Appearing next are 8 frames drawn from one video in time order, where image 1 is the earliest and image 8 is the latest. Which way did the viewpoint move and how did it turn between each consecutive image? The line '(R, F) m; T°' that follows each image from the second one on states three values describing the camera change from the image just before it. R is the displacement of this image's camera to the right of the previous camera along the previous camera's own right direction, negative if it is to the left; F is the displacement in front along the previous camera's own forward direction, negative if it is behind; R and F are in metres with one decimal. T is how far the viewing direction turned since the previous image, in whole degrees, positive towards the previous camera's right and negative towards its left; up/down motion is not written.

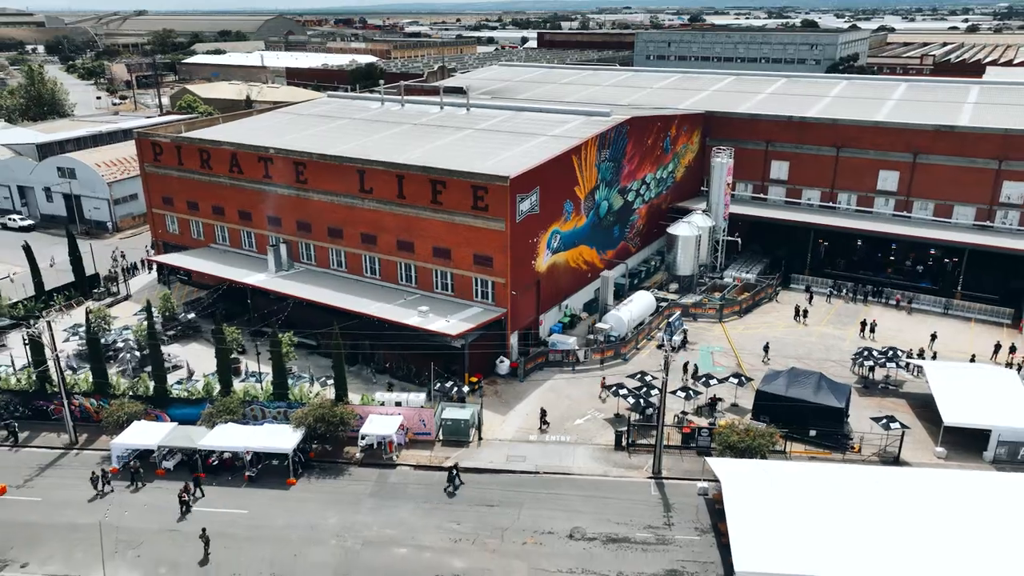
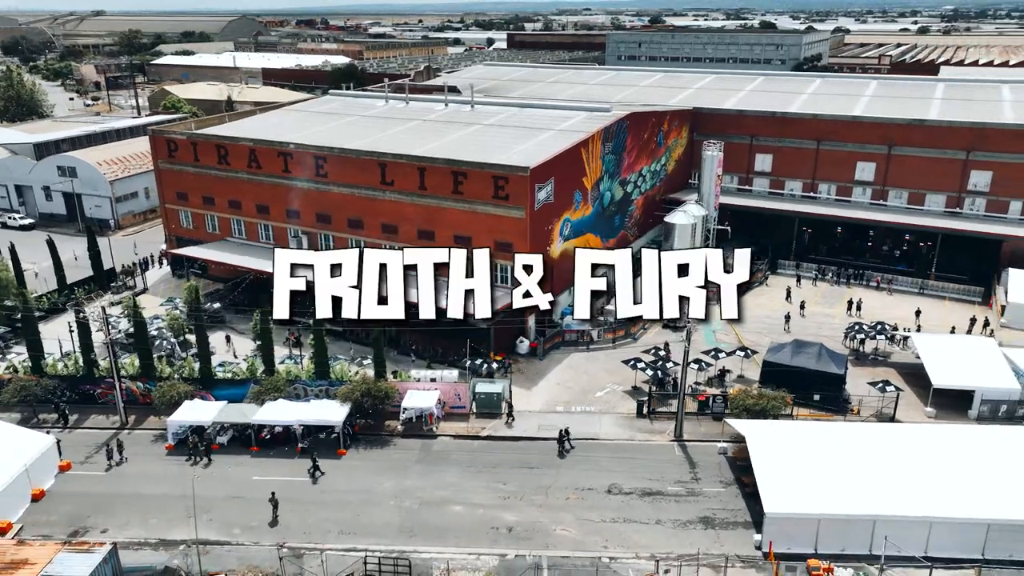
(-3.1, -2.5) m; +3°
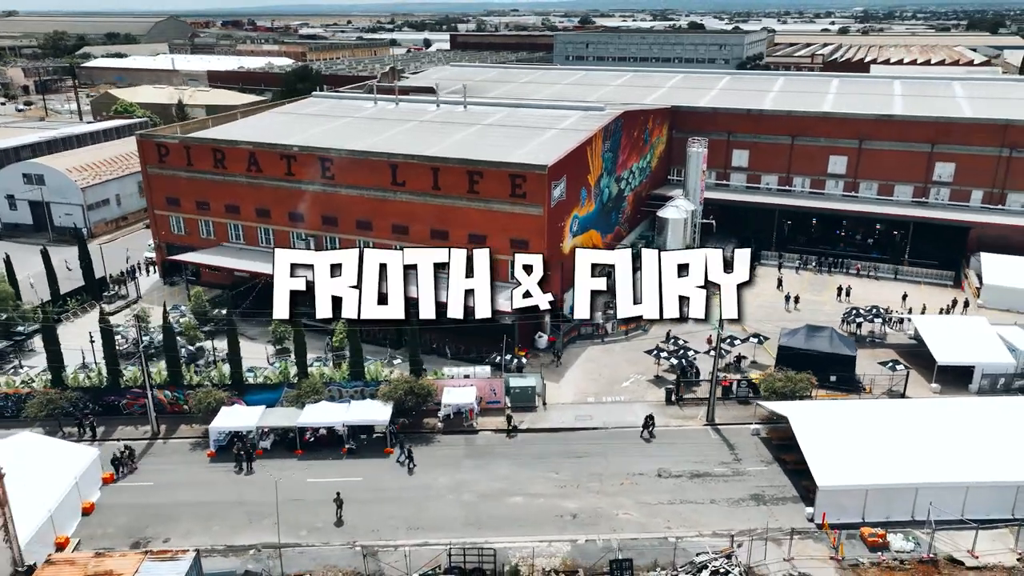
(-4.8, -0.6) m; +5°
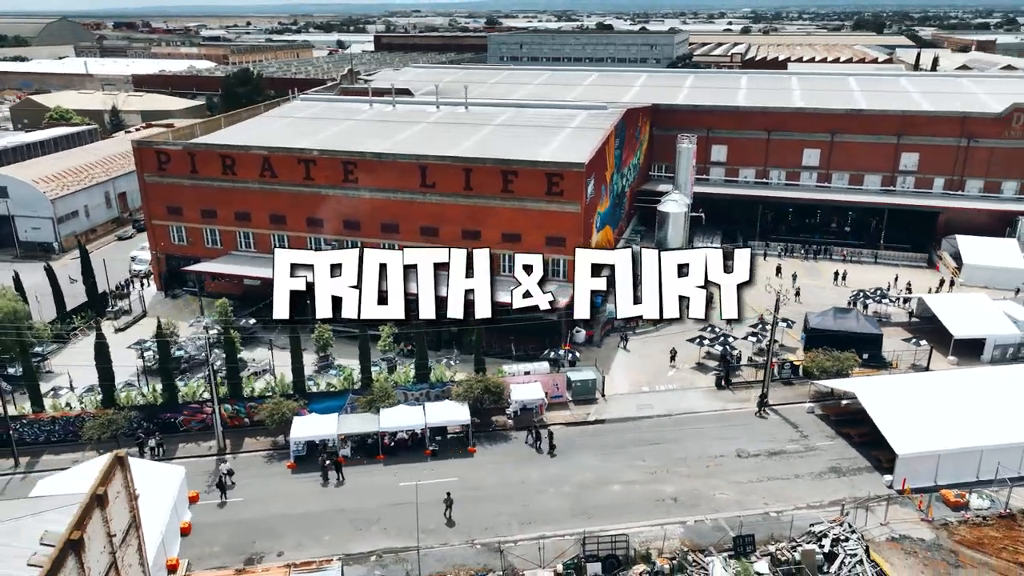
(-7.4, -0.2) m; +7°
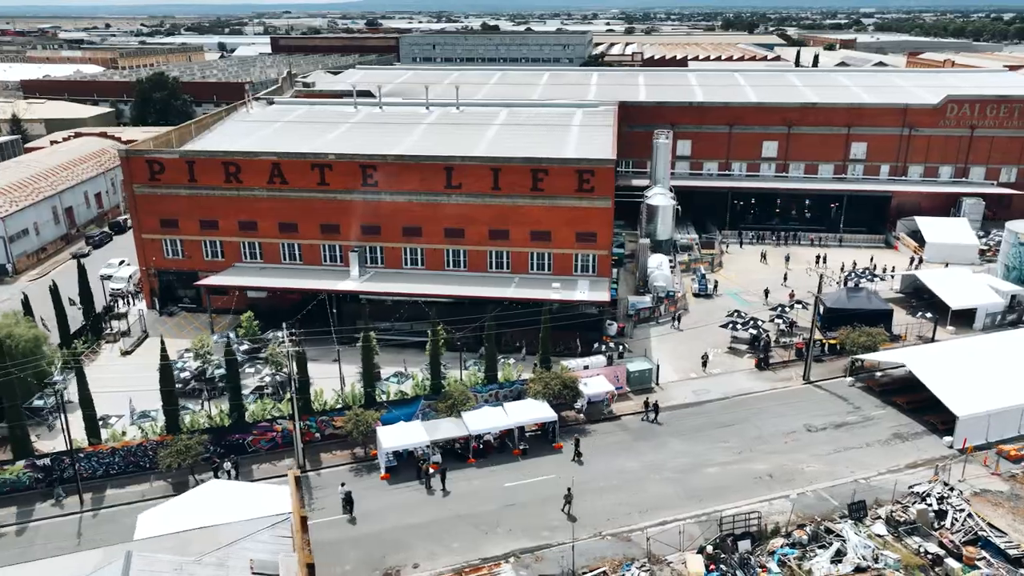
(-8.6, +0.4) m; +8°
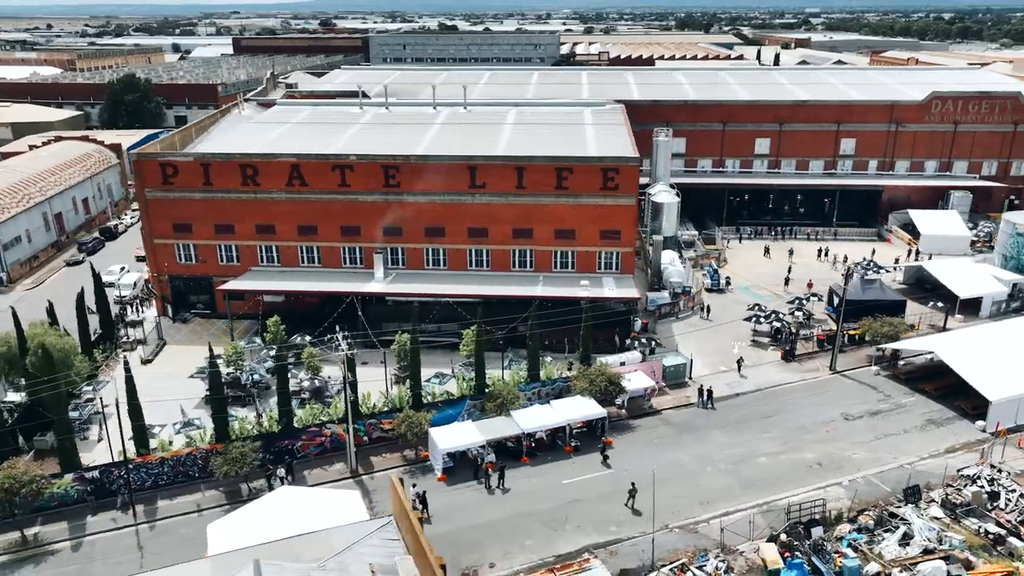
(-4.1, 0.0) m; +3°
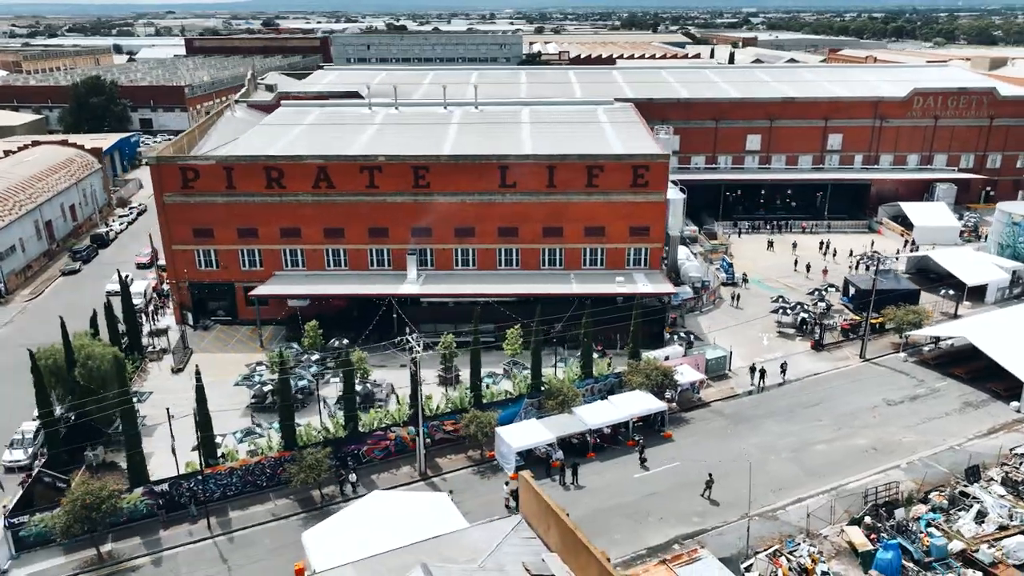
(-5.1, +0.1) m; +4°
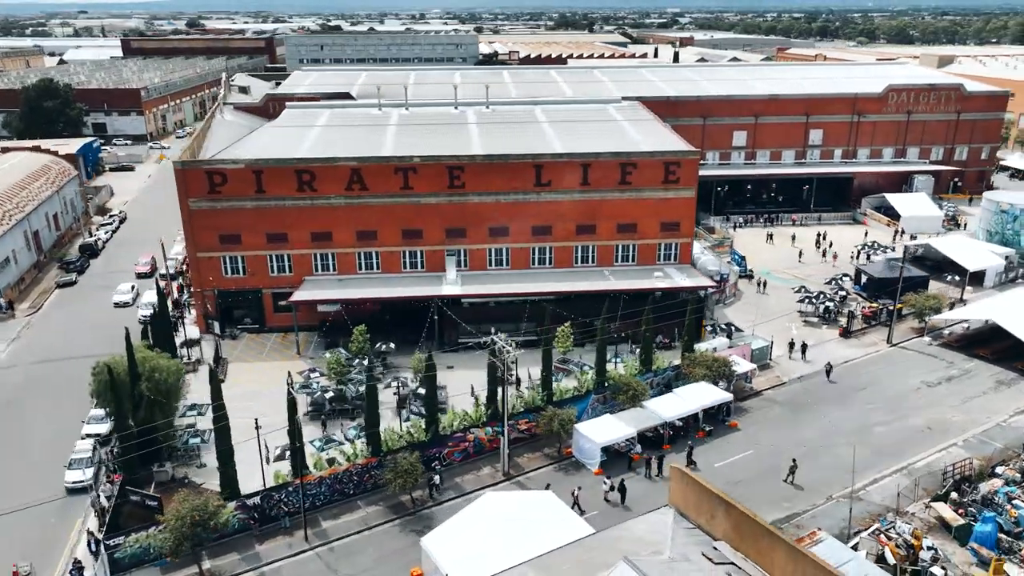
(-6.1, +0.2) m; +5°
